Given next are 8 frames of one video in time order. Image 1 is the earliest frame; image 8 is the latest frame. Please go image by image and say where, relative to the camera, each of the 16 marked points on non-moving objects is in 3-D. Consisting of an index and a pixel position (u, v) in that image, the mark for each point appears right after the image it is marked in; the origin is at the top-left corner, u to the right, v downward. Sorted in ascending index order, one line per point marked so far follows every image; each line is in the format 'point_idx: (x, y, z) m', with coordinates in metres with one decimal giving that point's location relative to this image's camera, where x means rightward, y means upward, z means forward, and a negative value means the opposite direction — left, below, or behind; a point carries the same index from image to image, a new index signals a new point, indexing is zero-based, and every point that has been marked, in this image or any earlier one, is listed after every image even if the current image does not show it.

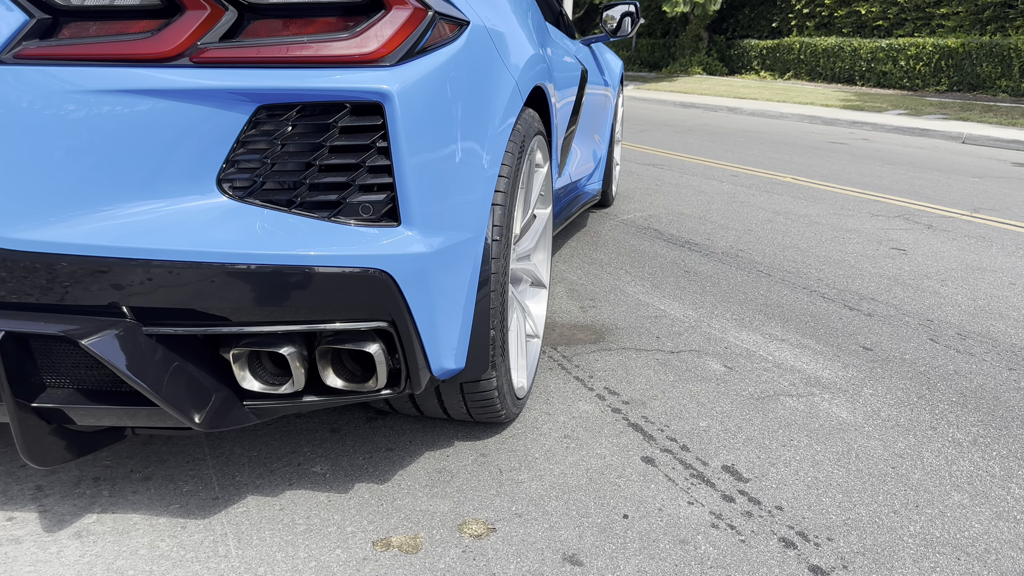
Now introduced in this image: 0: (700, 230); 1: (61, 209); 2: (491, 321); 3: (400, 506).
0: (+1.1, +0.3, +5.1) m
1: (-0.8, +0.1, +1.4) m
2: (0.0, -0.1, +2.0) m
3: (-0.3, -0.5, +1.9) m
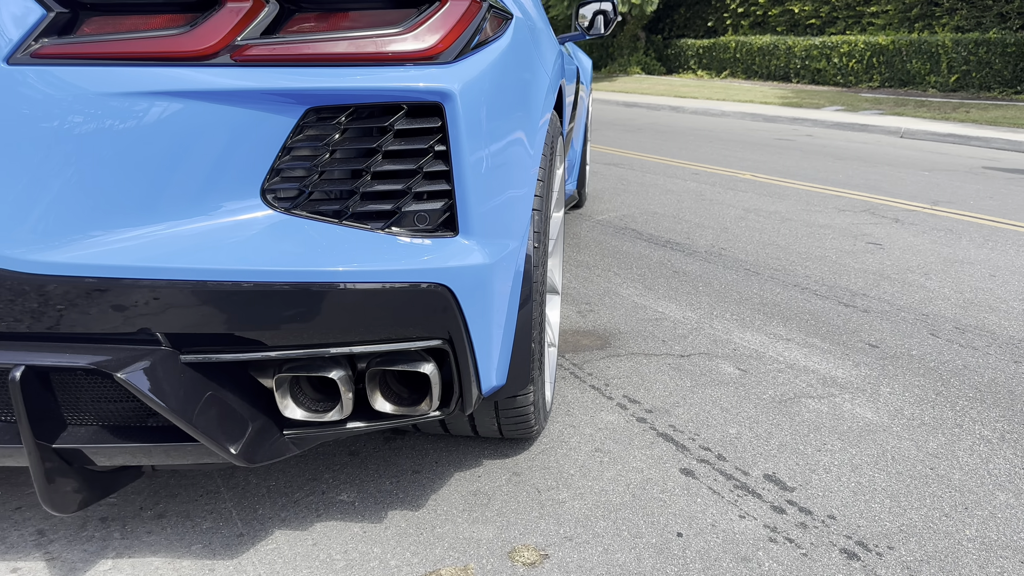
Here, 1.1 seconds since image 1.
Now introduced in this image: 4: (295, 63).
0: (+1.0, +0.4, +5.1) m
1: (-0.6, +0.1, +1.3) m
2: (0.0, -0.1, +1.8) m
3: (-0.2, -0.5, +1.8) m
4: (-0.3, +0.4, +1.3) m
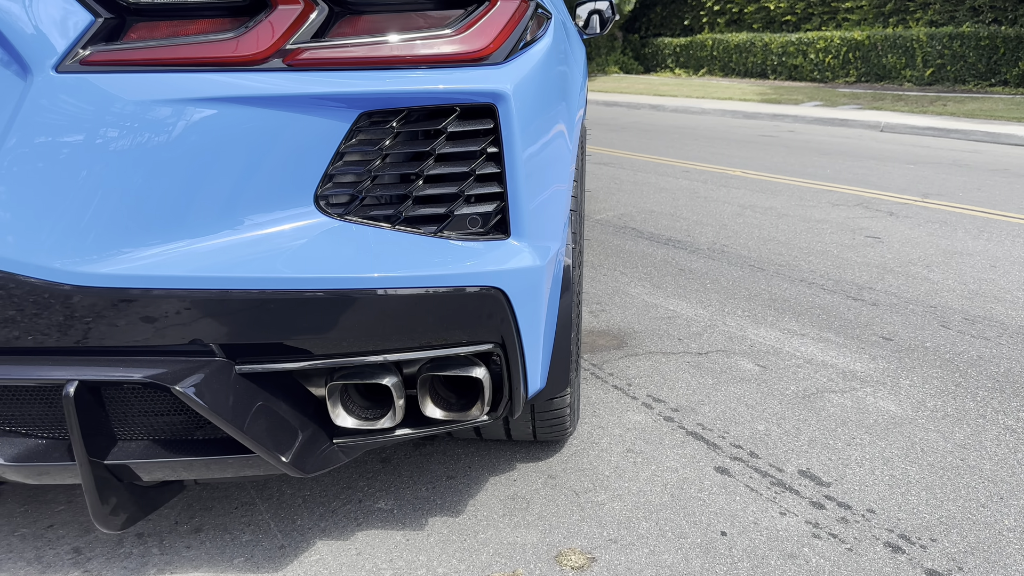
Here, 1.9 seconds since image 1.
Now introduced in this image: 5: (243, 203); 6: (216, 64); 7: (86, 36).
0: (+1.0, +0.4, +5.1) m
1: (-0.6, +0.1, +1.3) m
2: (+0.1, -0.1, +1.8) m
3: (-0.1, -0.5, +1.8) m
4: (-0.3, +0.3, +1.3) m
5: (-0.3, +0.2, +1.3) m
6: (-0.4, +0.3, +1.3) m
7: (-0.6, +0.4, +1.2) m
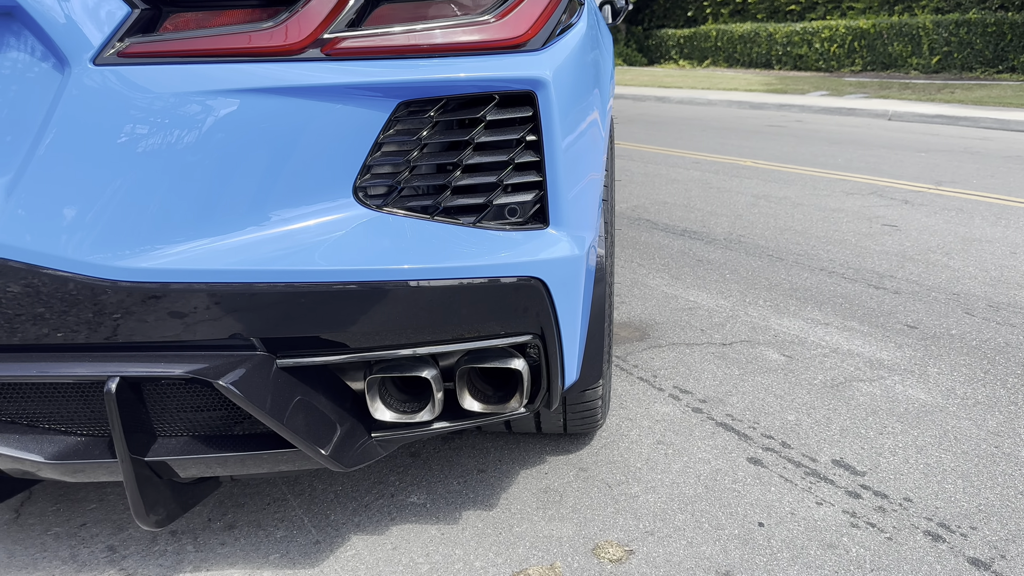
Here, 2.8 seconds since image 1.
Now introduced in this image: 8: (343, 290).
0: (+1.1, +0.4, +5.1) m
1: (-0.5, +0.1, +1.2) m
2: (+0.2, -0.1, +1.8) m
3: (0.0, -0.5, +1.8) m
4: (-0.2, +0.4, +1.3) m
5: (-0.3, +0.2, +1.3) m
6: (-0.4, +0.3, +1.3) m
7: (-0.6, +0.4, +1.2) m
8: (-0.2, 0.0, +1.3) m
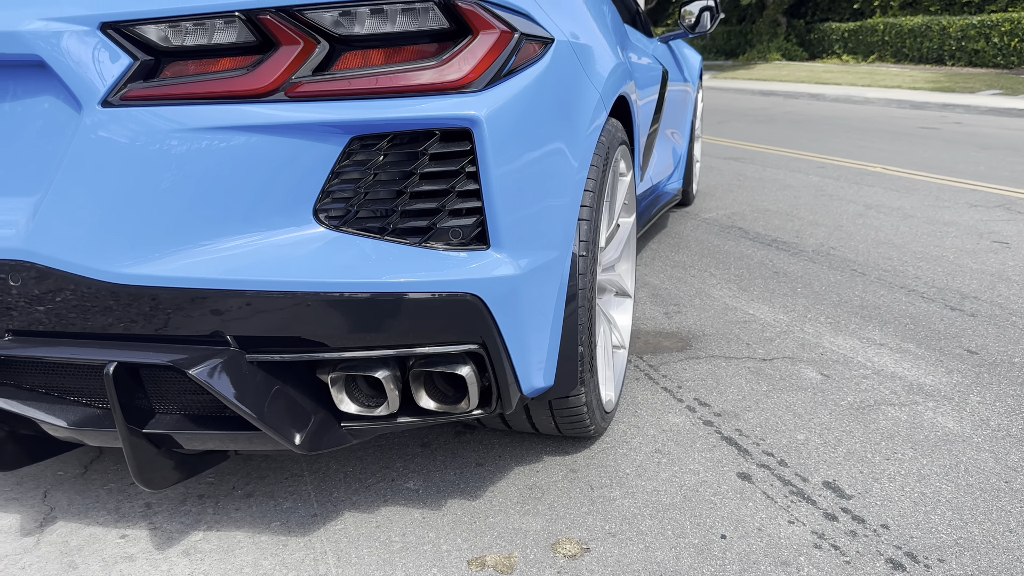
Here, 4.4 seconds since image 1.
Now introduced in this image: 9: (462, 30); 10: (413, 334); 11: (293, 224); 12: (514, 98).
0: (+1.6, +0.4, +5.0) m
1: (-0.6, +0.1, +1.5) m
2: (+0.2, -0.1, +1.9) m
3: (0.0, -0.5, +1.9) m
4: (-0.3, +0.3, +1.5) m
5: (-0.4, +0.1, +1.5) m
6: (-0.5, +0.3, +1.5) m
7: (-0.7, +0.4, +1.5) m
8: (-0.4, 0.0, +1.5) m
9: (-0.1, +0.5, +1.5) m
10: (-0.2, -0.1, +1.6) m
11: (-0.4, +0.1, +1.5) m
12: (0.0, +0.4, +1.6) m
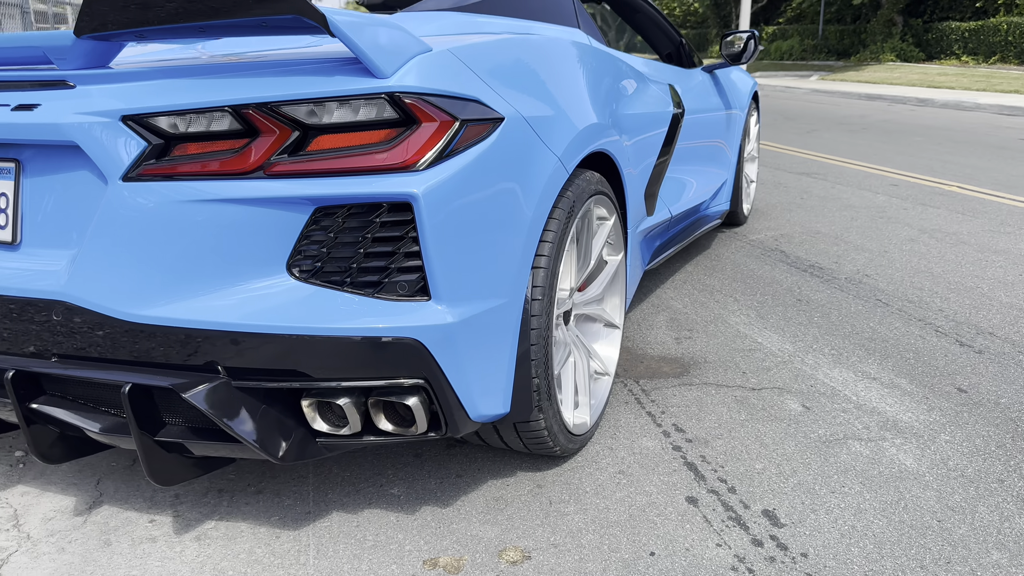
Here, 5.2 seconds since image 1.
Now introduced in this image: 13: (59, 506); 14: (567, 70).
0: (+1.9, +0.2, +5.1) m
1: (-0.7, 0.0, +1.9) m
2: (+0.1, -0.2, +2.2) m
3: (-0.1, -0.6, +2.2) m
4: (-0.4, +0.2, +1.8) m
5: (-0.5, +0.1, +1.9) m
6: (-0.6, +0.2, +1.8) m
7: (-0.8, +0.3, +1.8) m
8: (-0.5, -0.1, +1.9) m
9: (-0.2, +0.4, +1.8) m
10: (-0.3, -0.2, +1.9) m
11: (-0.5, 0.0, +1.9) m
12: (-0.1, +0.3, +1.9) m
13: (-1.3, -0.6, +2.4) m
14: (+0.1, +0.6, +2.5) m
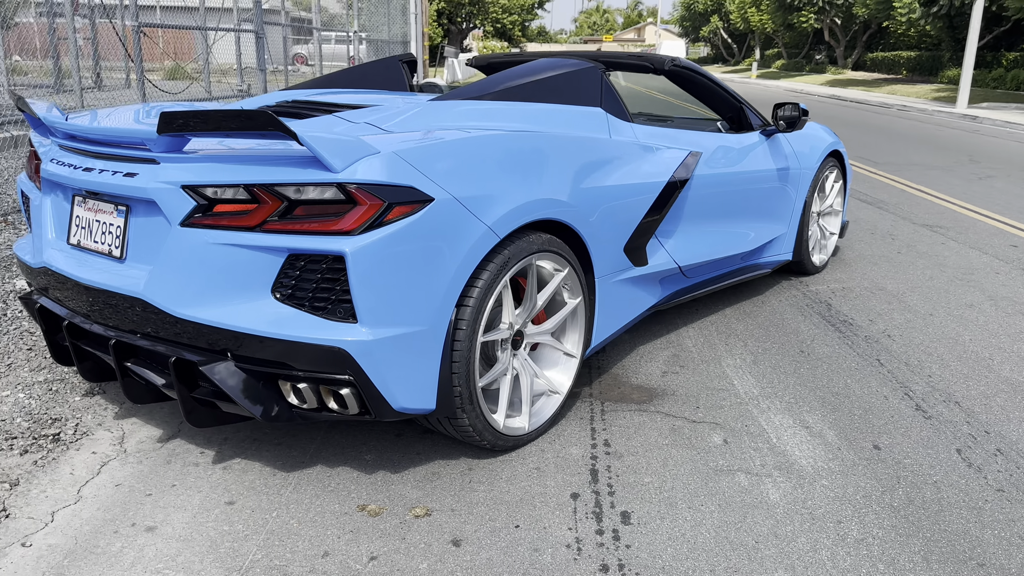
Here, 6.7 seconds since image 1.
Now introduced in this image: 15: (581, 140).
0: (+2.3, -0.1, +5.4) m
1: (-1.0, 0.0, +2.9) m
2: (-0.2, -0.3, +3.0) m
3: (-0.4, -0.7, +3.1) m
4: (-0.7, +0.2, +2.7) m
5: (-0.8, 0.0, +2.8) m
6: (-0.9, +0.2, +2.8) m
7: (-1.1, +0.3, +2.9) m
8: (-0.8, -0.2, +2.8) m
9: (-0.5, +0.3, +2.7) m
10: (-0.6, -0.3, +2.8) m
11: (-0.8, 0.0, +2.8) m
12: (-0.4, +0.2, +2.7) m
13: (-1.5, -0.6, +3.5) m
14: (0.0, +0.5, +3.3) m
15: (+0.3, +0.6, +3.7) m
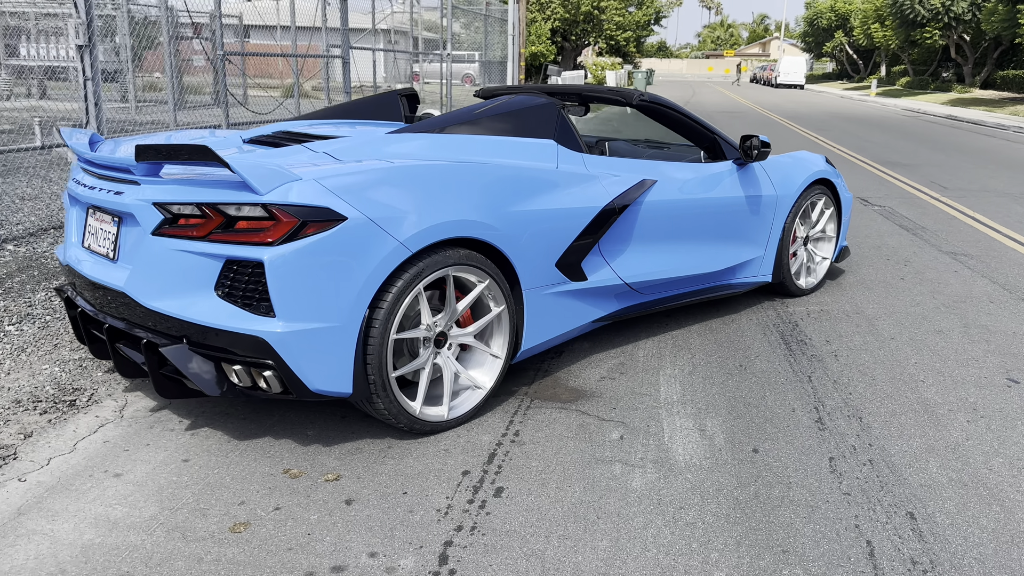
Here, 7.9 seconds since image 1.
0: (+2.2, -0.3, +5.6) m
1: (-1.5, 0.0, +3.6) m
2: (-0.6, -0.4, +3.6) m
3: (-0.8, -0.7, +3.7) m
4: (-1.1, +0.2, +3.4) m
5: (-1.2, 0.0, +3.5) m
6: (-1.3, +0.2, +3.5) m
7: (-1.5, +0.3, +3.6) m
8: (-1.2, -0.2, +3.5) m
9: (-0.9, +0.3, +3.4) m
10: (-1.1, -0.3, +3.4) m
11: (-1.2, 0.0, +3.5) m
12: (-0.8, +0.2, +3.4) m
13: (-1.8, -0.6, +4.2) m
14: (-0.3, +0.5, +3.9) m
15: (0.0, +0.6, +4.3) m
